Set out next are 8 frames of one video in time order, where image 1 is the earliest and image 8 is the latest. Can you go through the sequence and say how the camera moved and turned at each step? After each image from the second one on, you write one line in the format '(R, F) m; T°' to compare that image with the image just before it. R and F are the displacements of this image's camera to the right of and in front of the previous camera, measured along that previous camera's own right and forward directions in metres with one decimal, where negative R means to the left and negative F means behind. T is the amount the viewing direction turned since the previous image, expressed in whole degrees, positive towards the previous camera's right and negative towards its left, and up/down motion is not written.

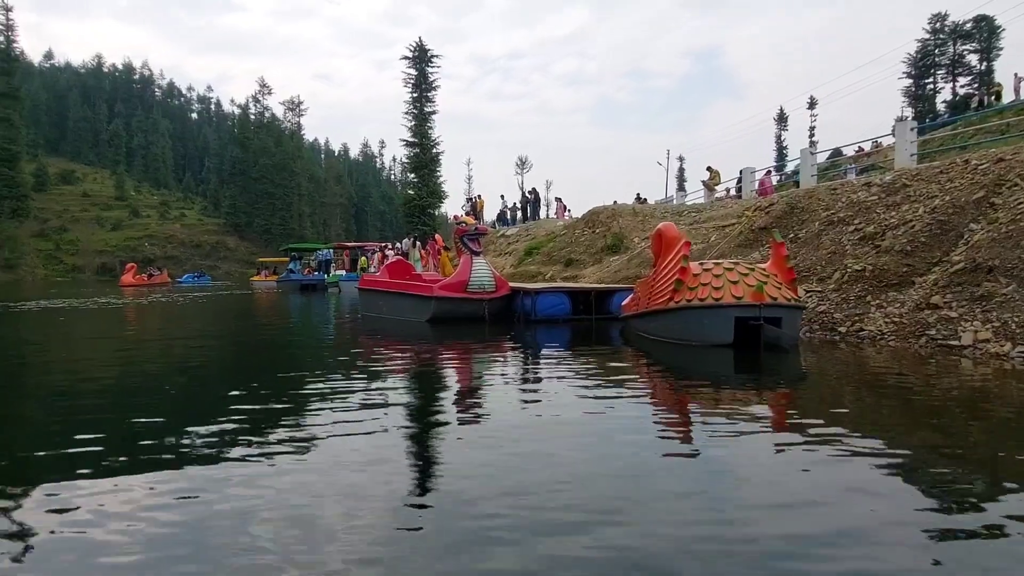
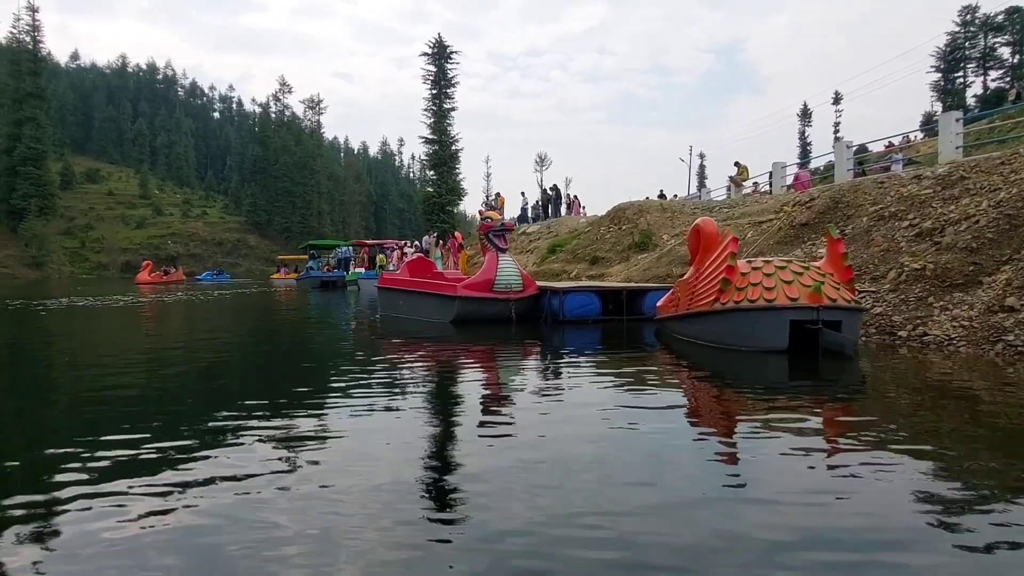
(-0.2, +0.7) m; -2°
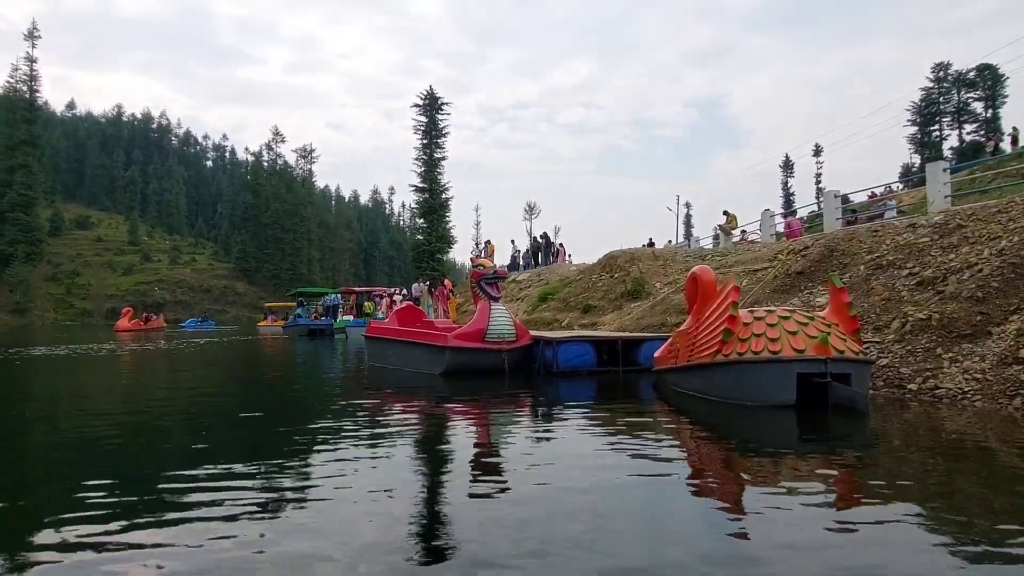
(0.0, +0.4) m; +1°
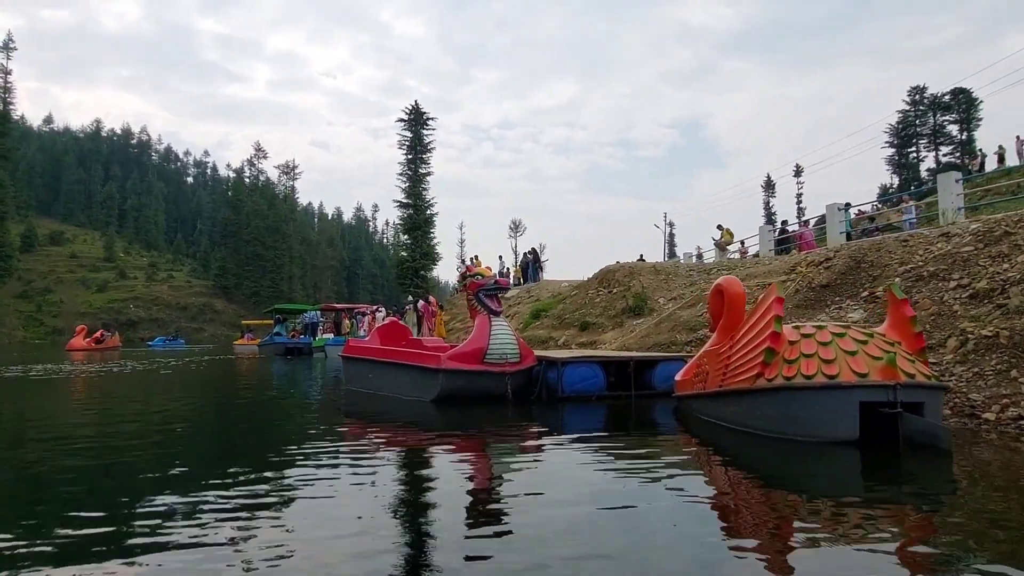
(-0.3, +1.6) m; +2°
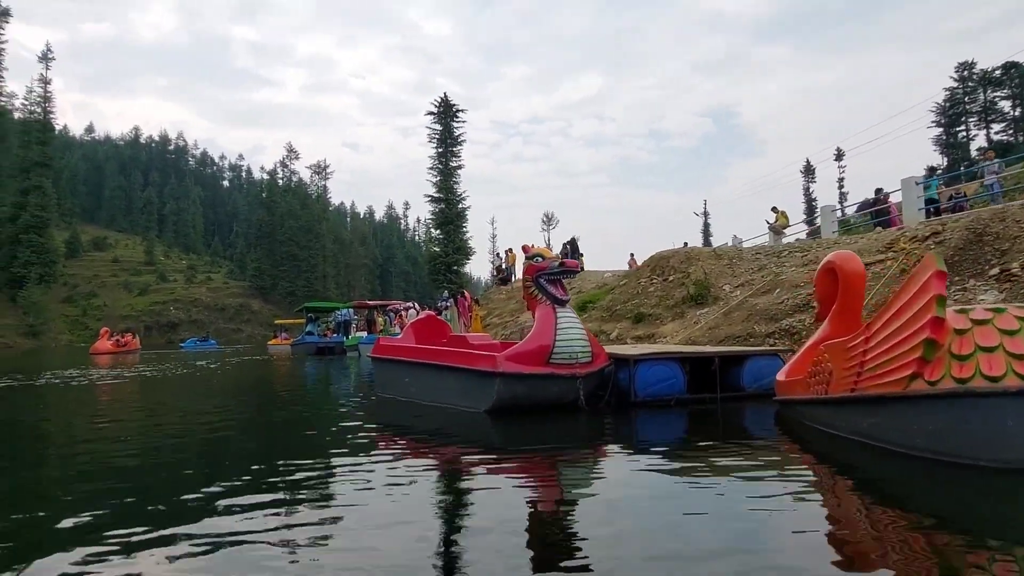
(-0.5, +1.9) m; -3°
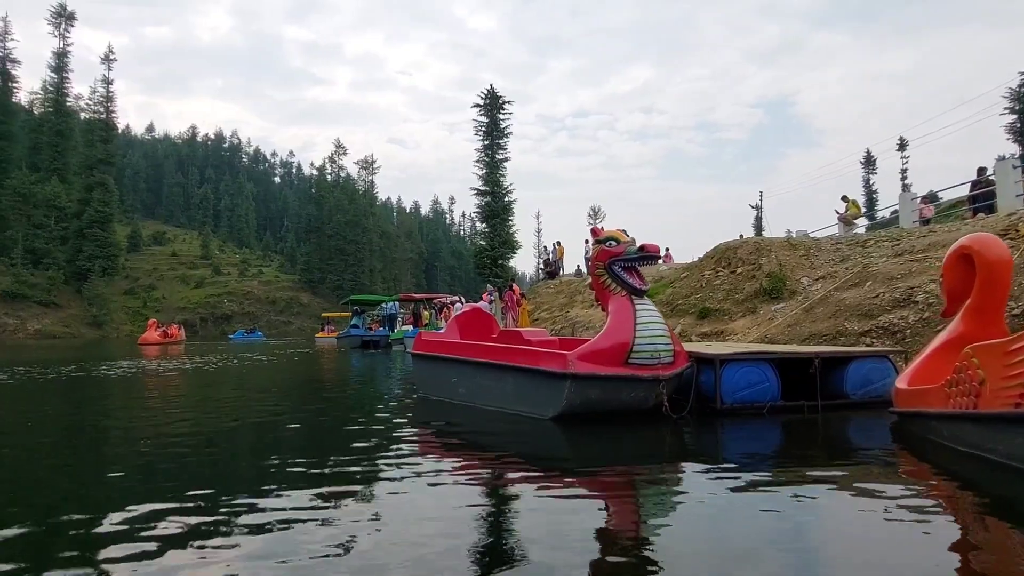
(-0.3, +1.2) m; -4°
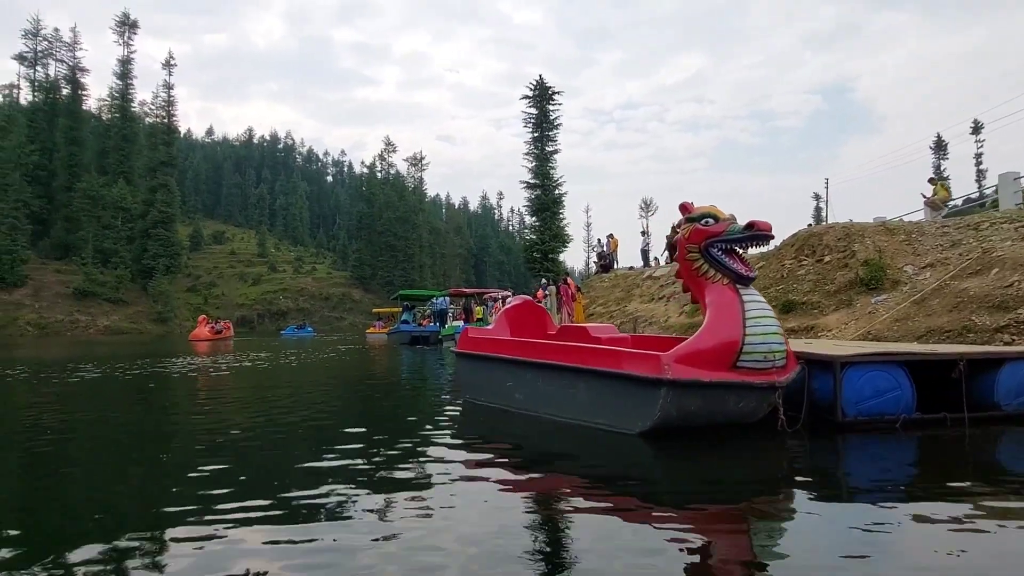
(-0.3, +1.3) m; -4°
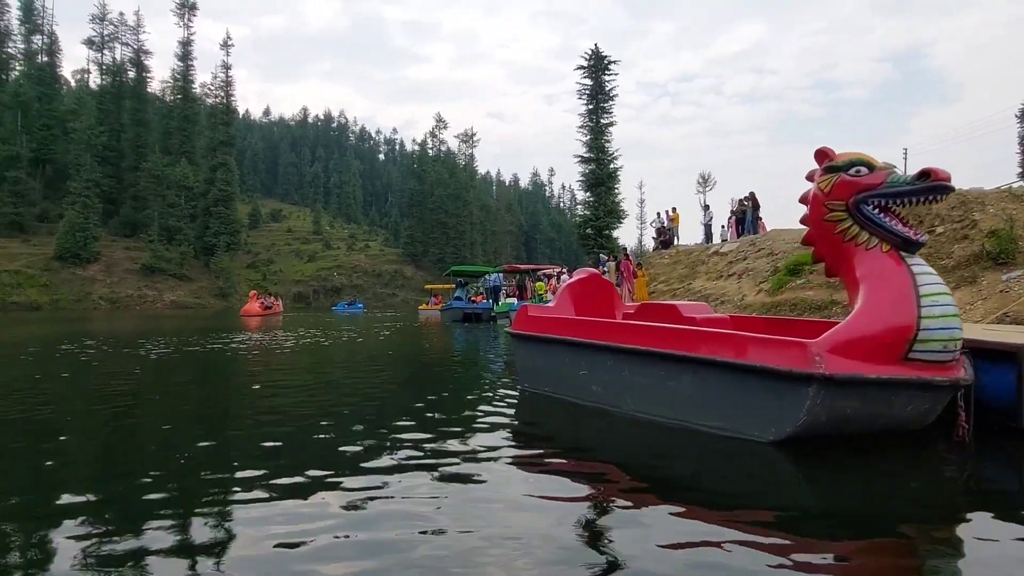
(-0.4, +1.3) m; -5°
